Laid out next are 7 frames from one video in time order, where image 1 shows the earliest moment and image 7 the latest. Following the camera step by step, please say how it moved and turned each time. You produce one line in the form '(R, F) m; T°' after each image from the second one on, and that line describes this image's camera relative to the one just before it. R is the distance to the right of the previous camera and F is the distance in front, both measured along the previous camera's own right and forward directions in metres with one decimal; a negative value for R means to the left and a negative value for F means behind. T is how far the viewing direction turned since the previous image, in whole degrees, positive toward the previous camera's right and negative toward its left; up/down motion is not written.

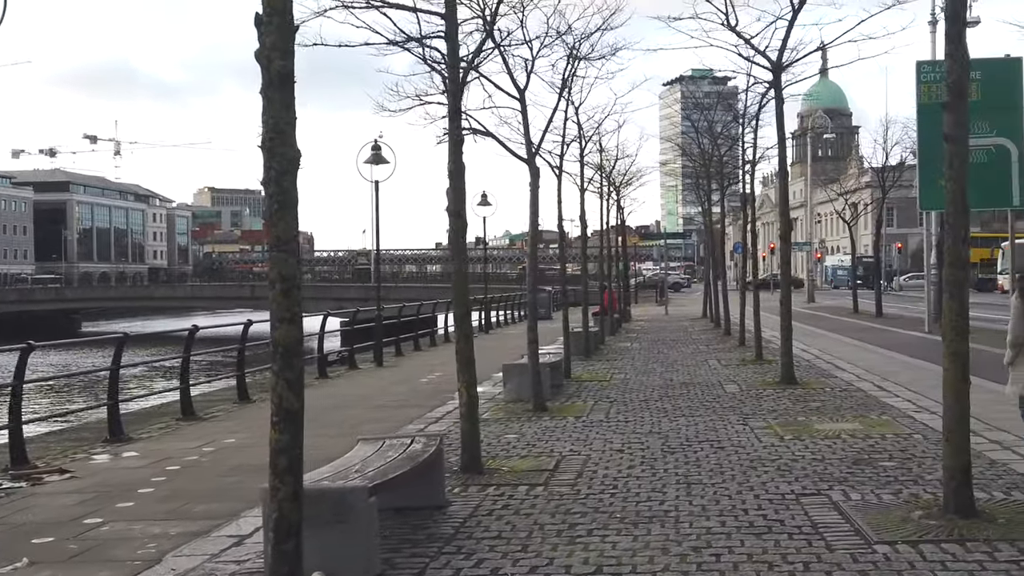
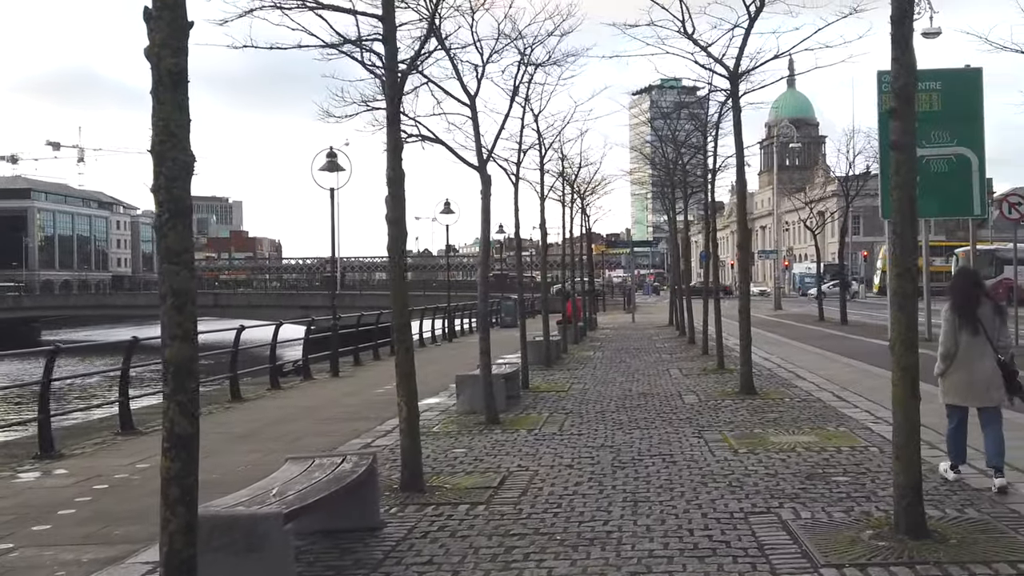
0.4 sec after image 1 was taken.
(+0.2, +0.3) m; +2°
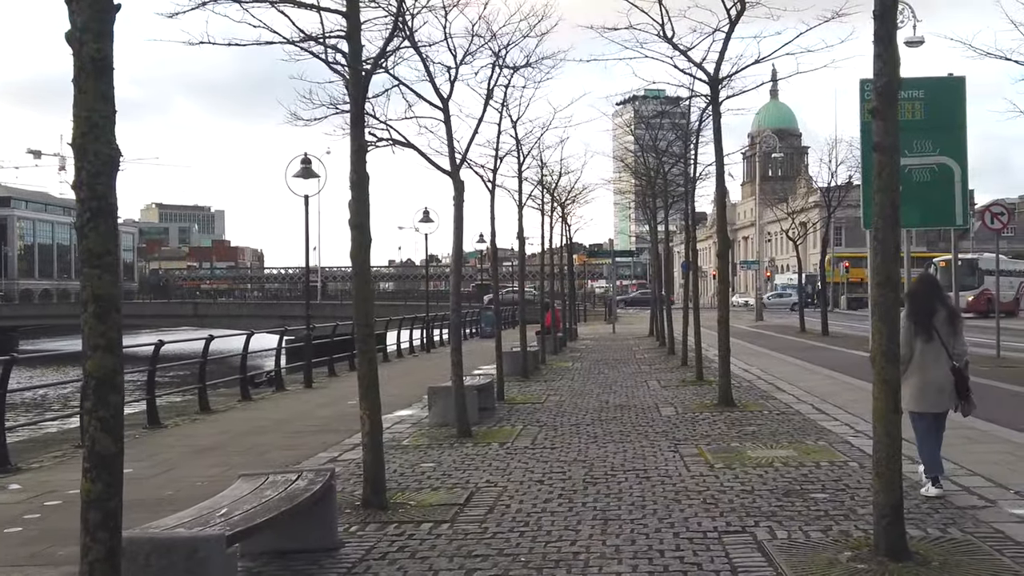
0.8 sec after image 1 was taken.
(+0.1, +0.3) m; +1°
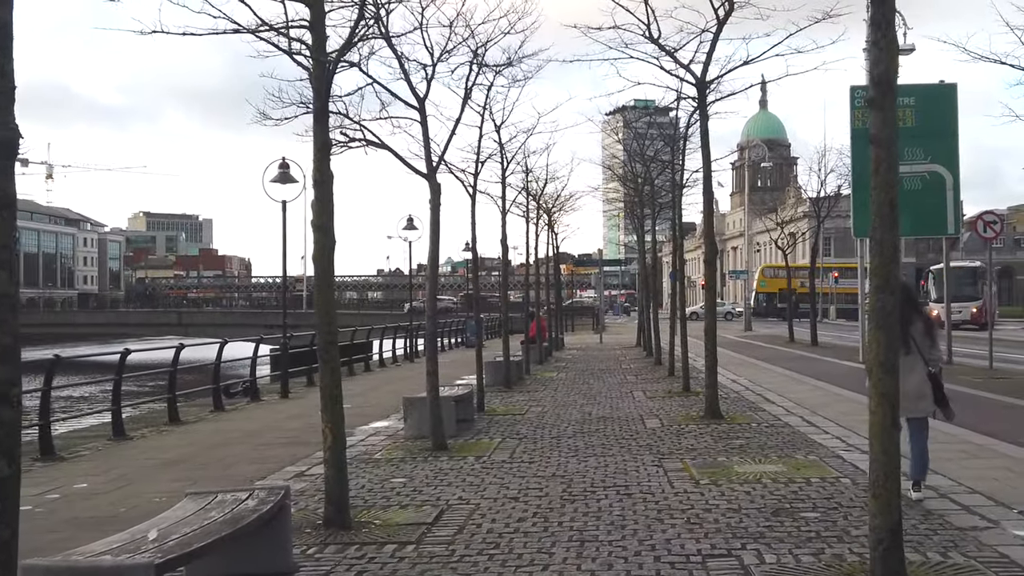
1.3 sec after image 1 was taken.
(+0.1, +0.4) m; +1°
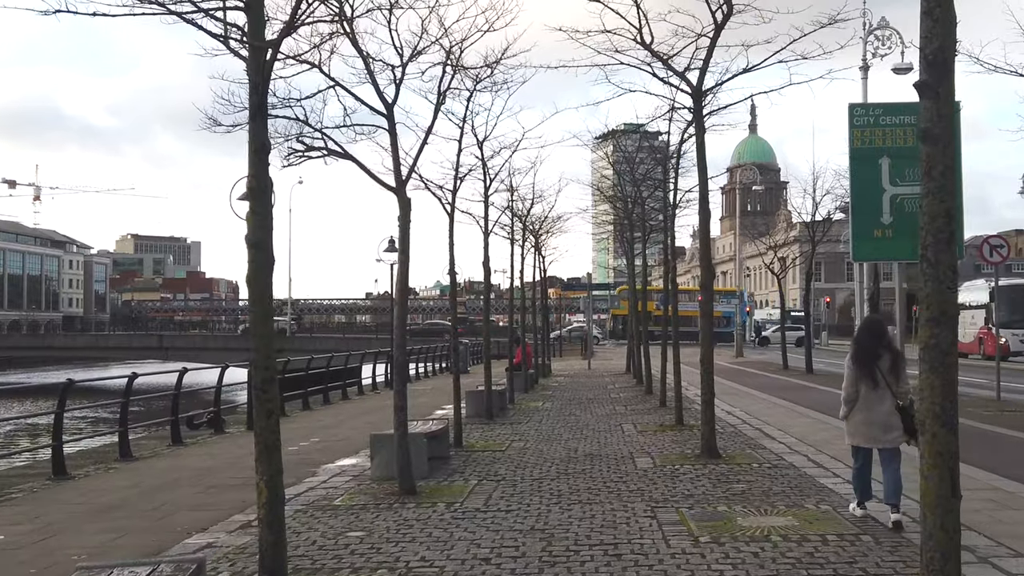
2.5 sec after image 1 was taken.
(+0.1, +1.0) m; +1°
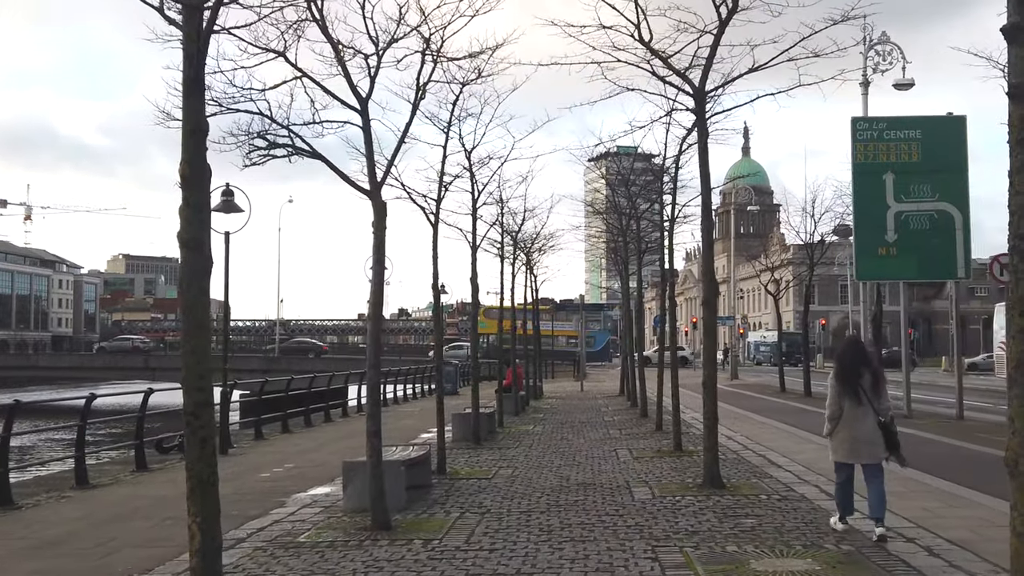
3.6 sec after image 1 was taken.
(+0.1, +0.8) m; 0°
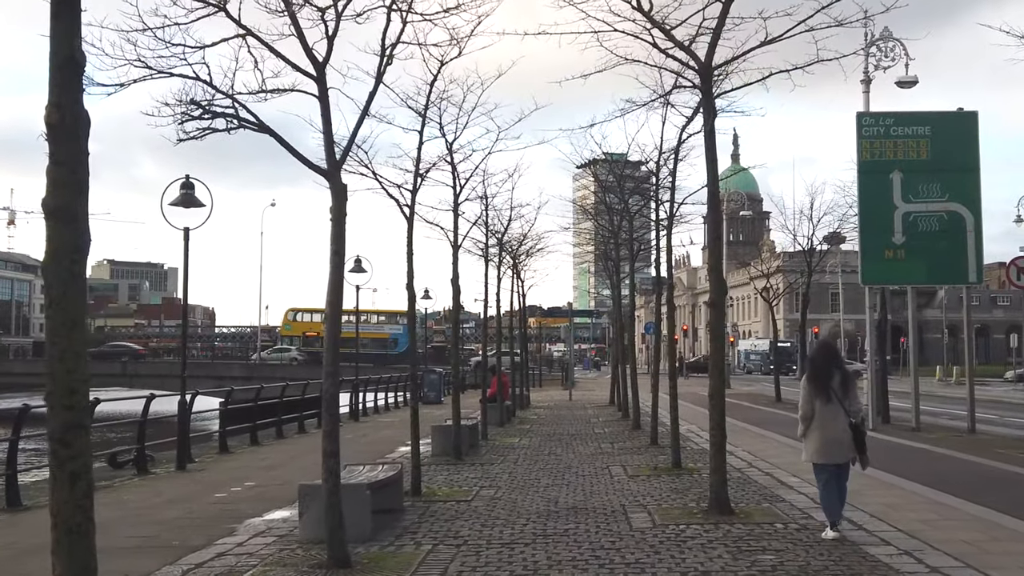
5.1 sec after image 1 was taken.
(+0.1, +1.2) m; +1°
